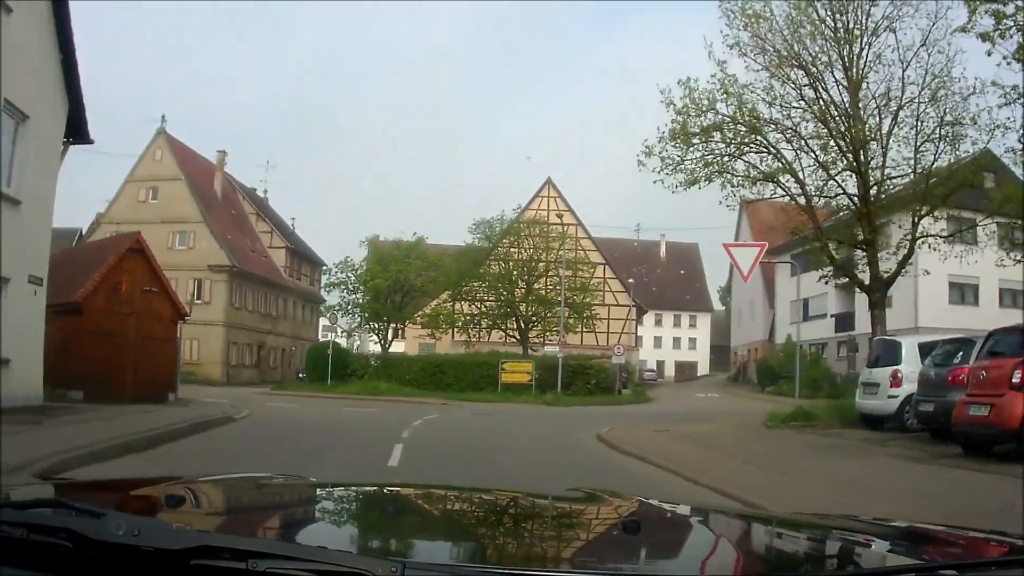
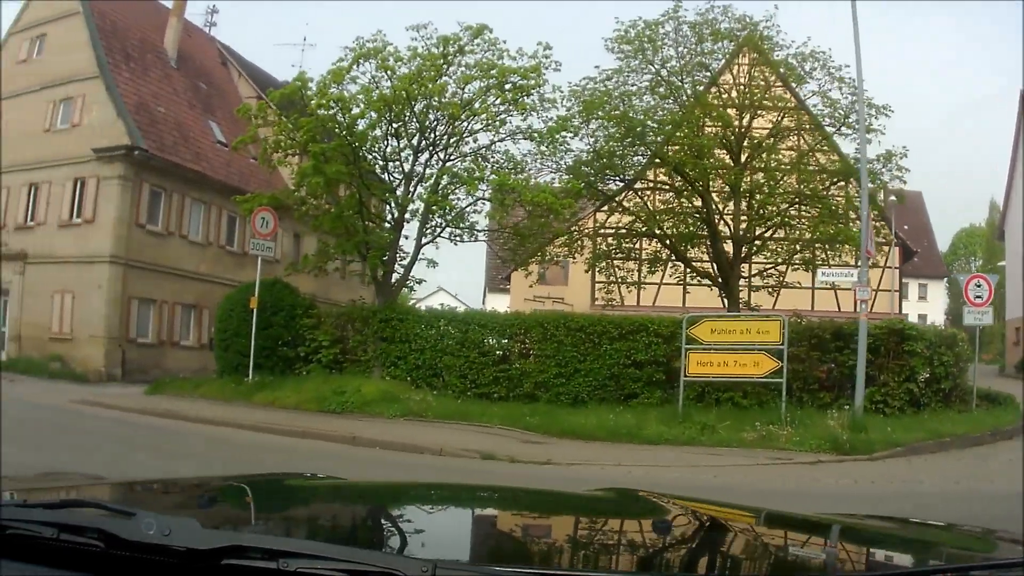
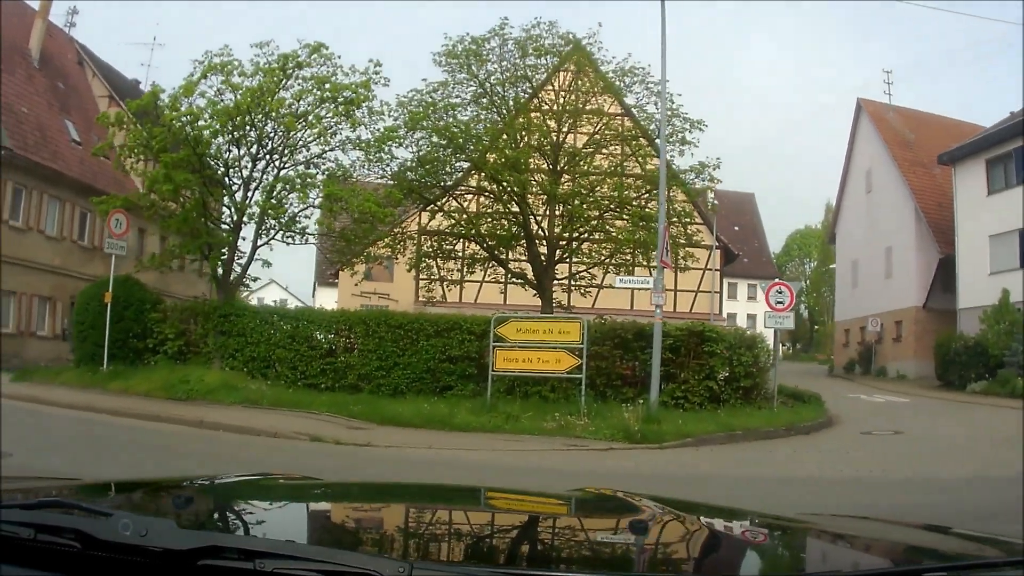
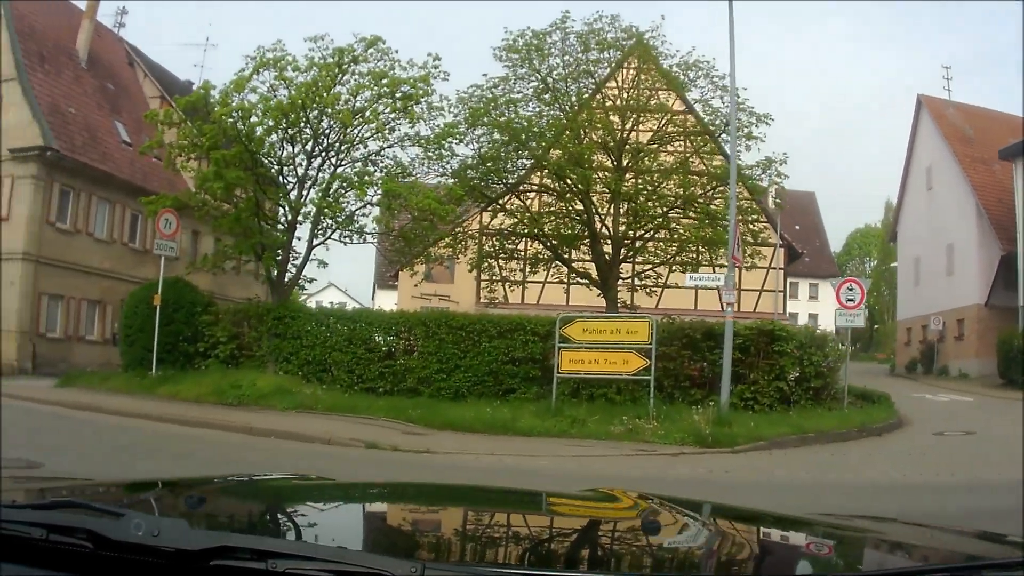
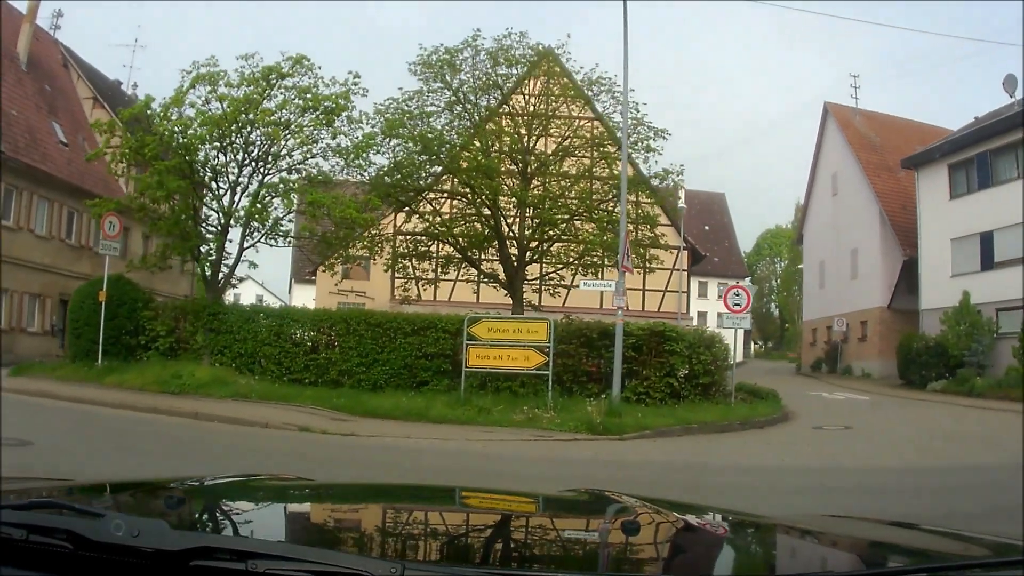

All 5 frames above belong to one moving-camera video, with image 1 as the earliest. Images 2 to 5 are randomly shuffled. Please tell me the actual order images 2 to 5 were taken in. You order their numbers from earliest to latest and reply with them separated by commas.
5, 3, 4, 2
